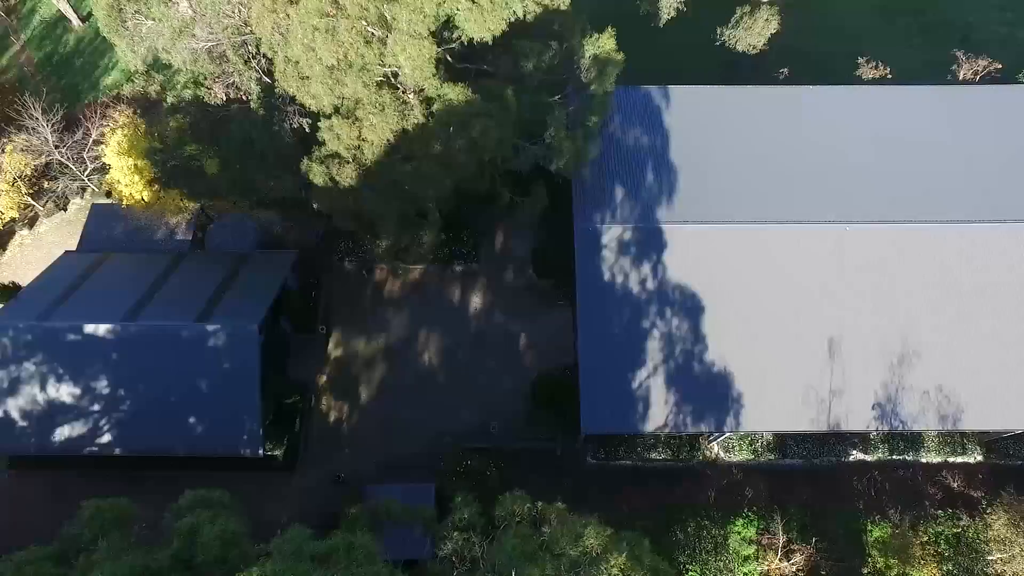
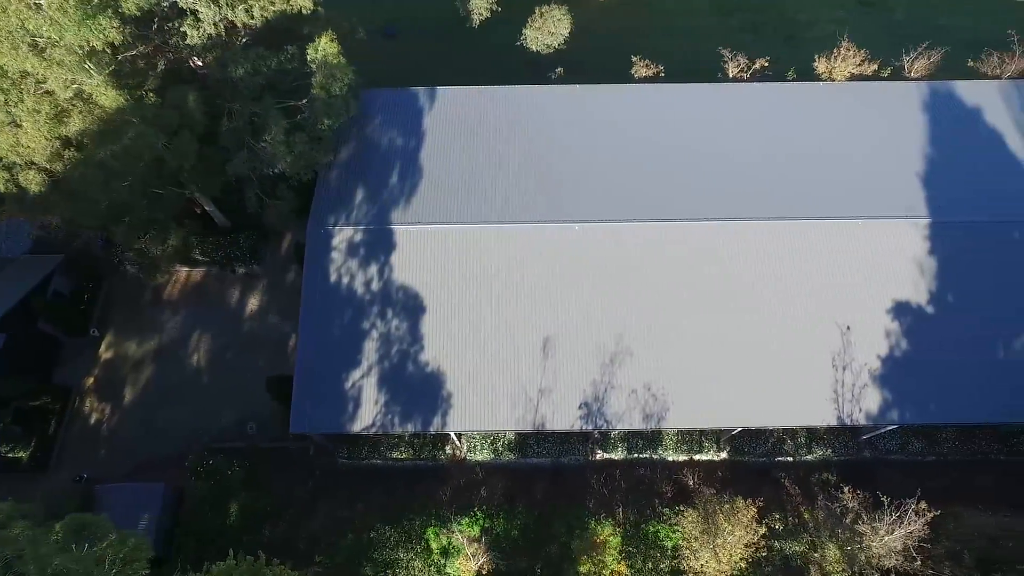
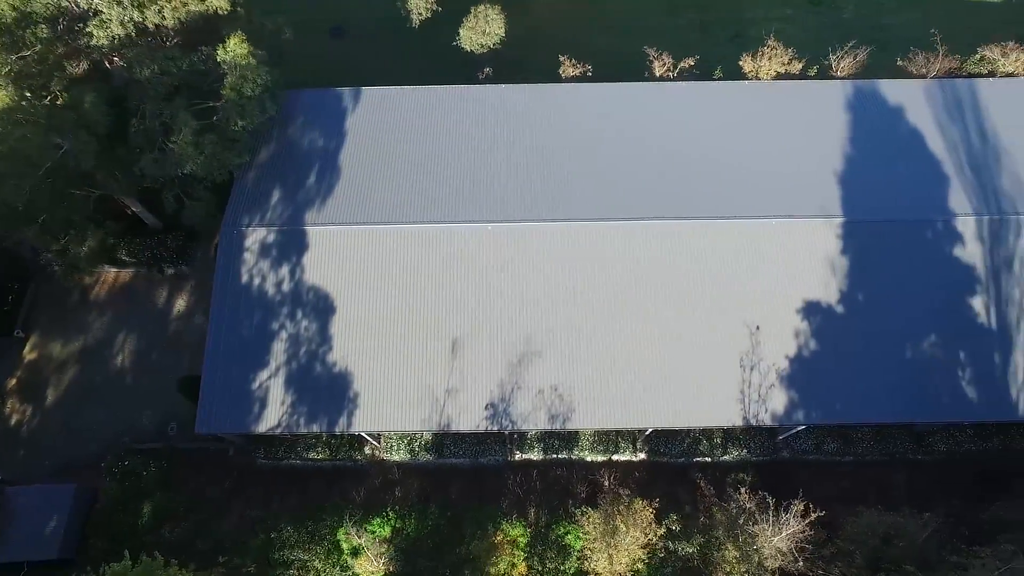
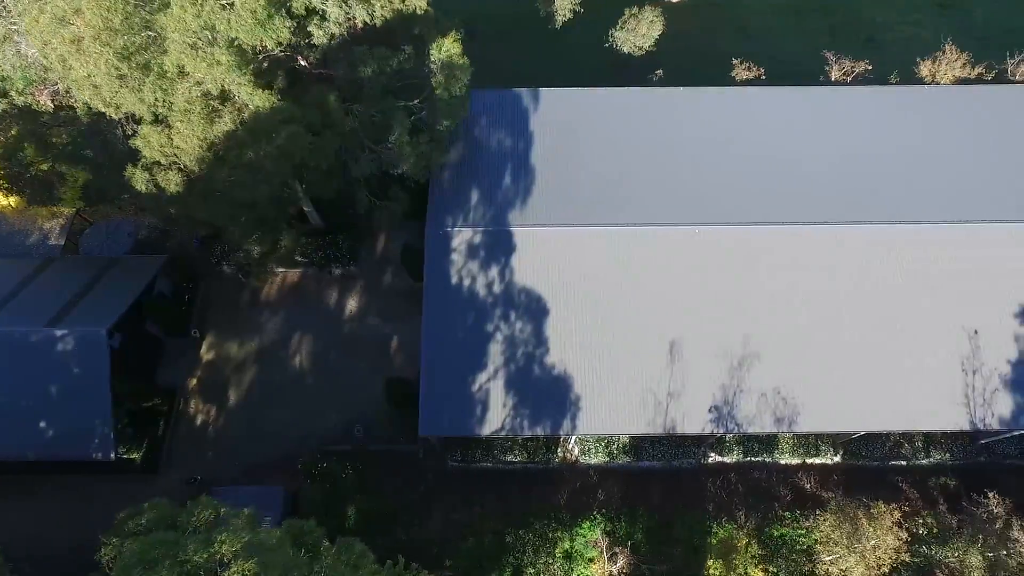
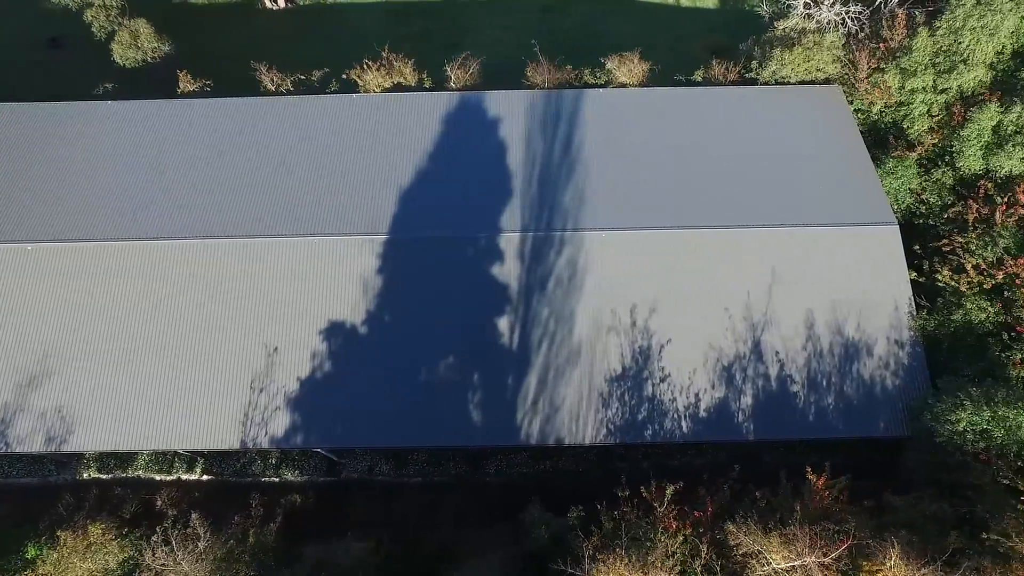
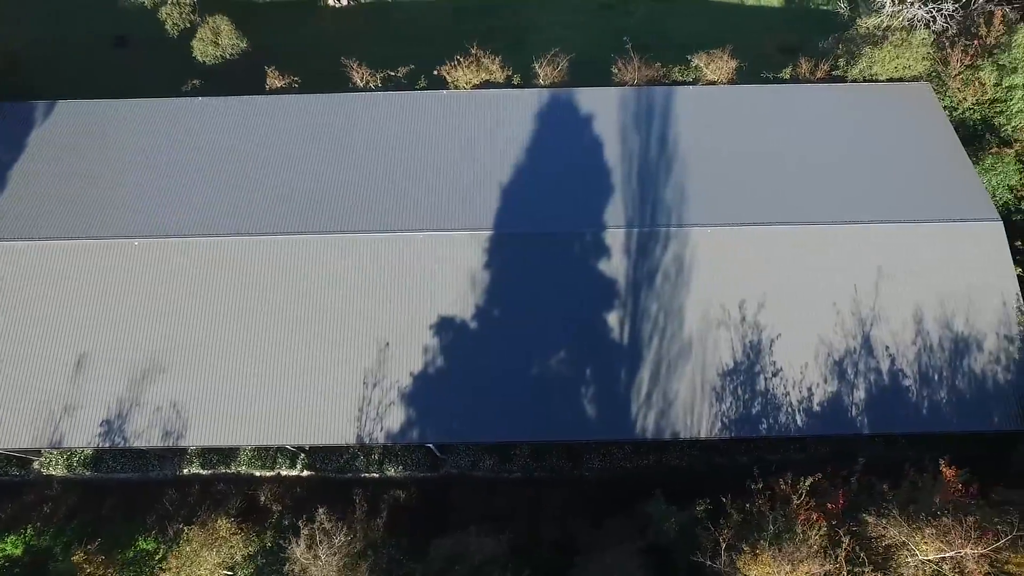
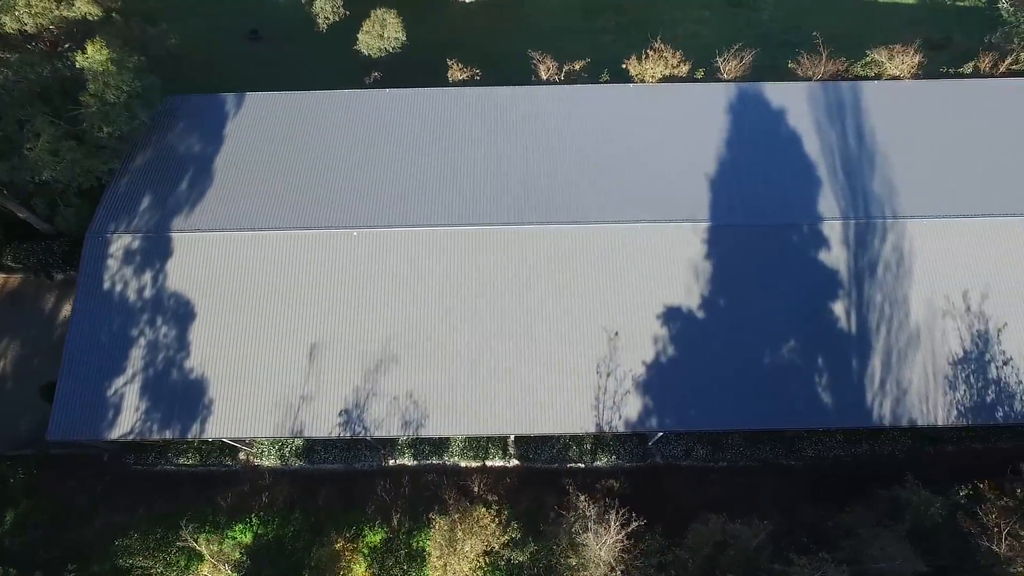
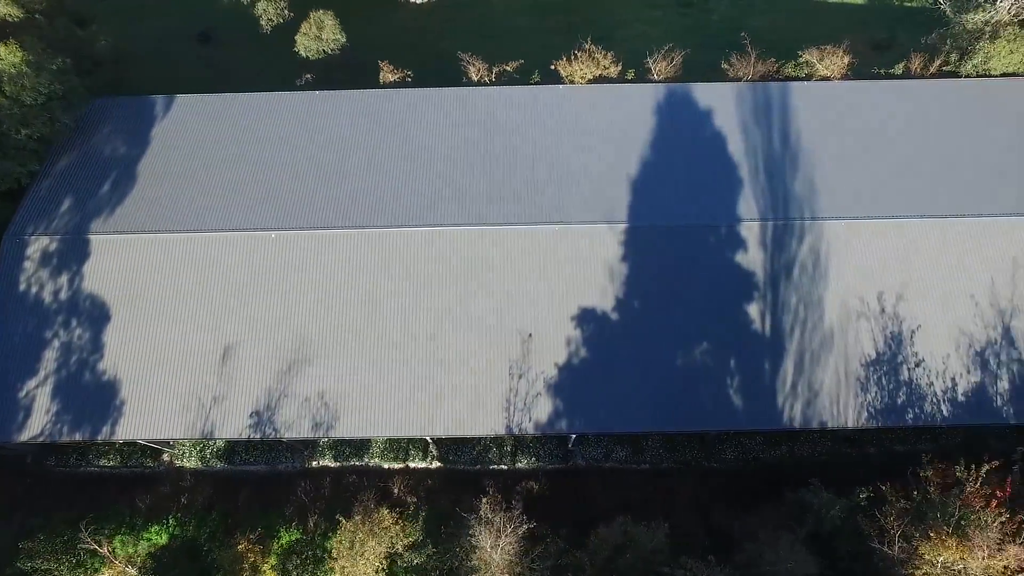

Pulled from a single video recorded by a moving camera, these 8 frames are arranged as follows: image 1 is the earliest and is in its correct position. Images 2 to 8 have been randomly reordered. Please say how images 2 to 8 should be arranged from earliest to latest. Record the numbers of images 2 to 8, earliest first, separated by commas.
4, 2, 3, 7, 8, 6, 5
